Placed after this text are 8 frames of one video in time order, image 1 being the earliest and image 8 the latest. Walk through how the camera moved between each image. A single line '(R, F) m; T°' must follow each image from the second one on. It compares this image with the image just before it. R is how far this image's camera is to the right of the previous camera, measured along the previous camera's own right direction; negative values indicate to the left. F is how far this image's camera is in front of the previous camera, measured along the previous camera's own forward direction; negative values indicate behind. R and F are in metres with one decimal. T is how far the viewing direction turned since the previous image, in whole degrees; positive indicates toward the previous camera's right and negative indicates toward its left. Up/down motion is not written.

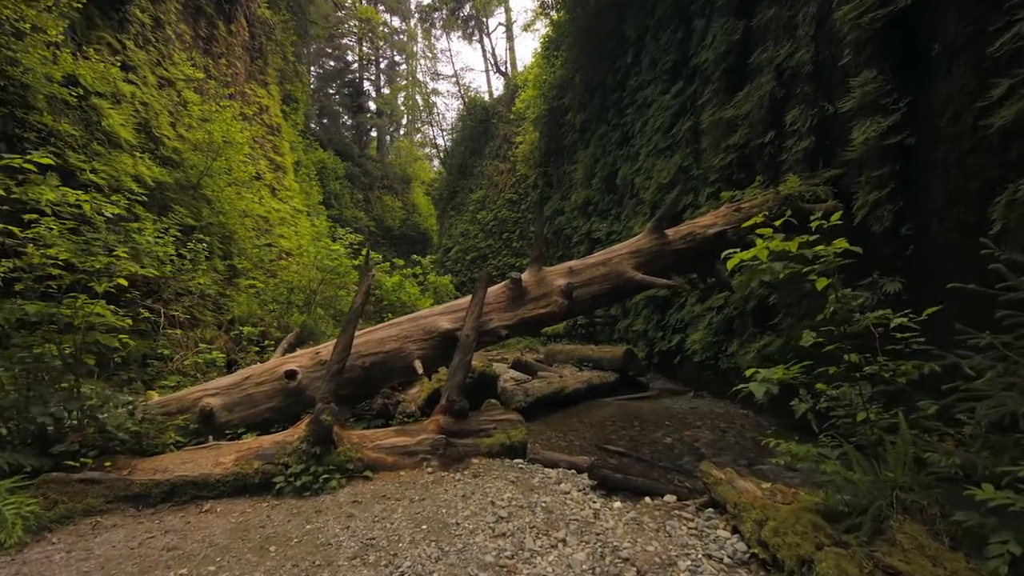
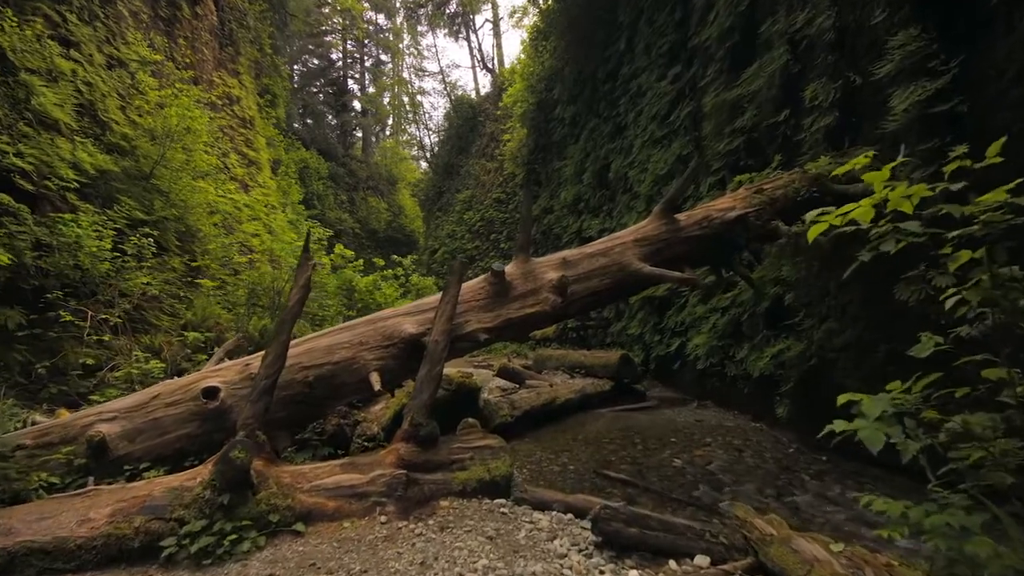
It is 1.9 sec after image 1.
(+0.1, +0.8) m; +1°
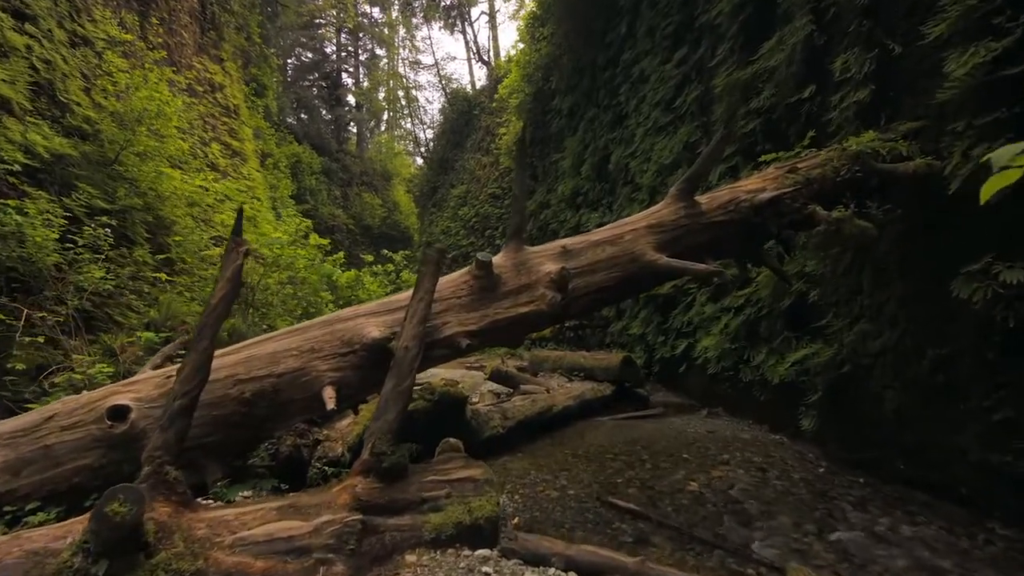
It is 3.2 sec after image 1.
(0.0, +0.6) m; 0°
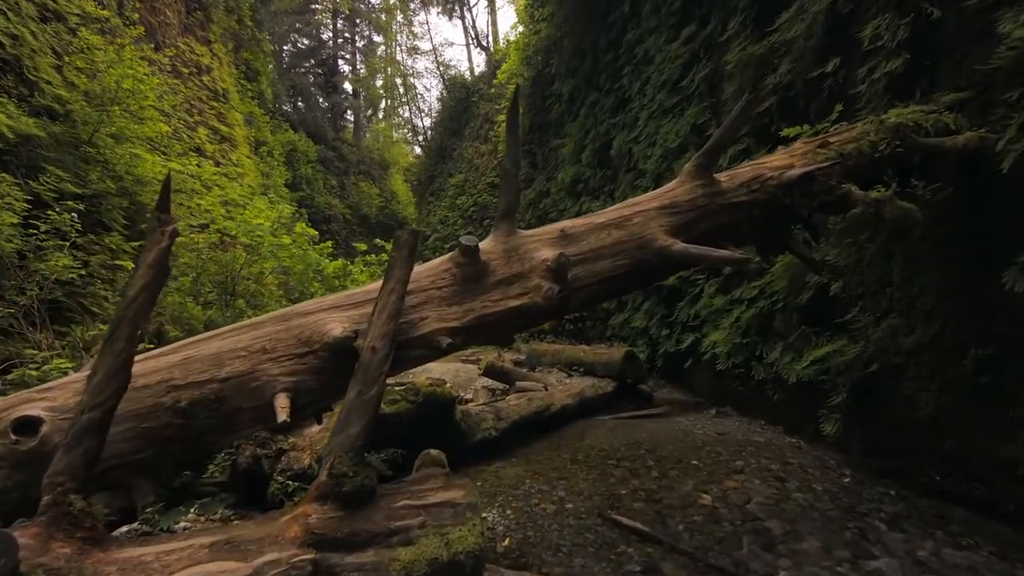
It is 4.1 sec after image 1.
(0.0, +0.4) m; 0°
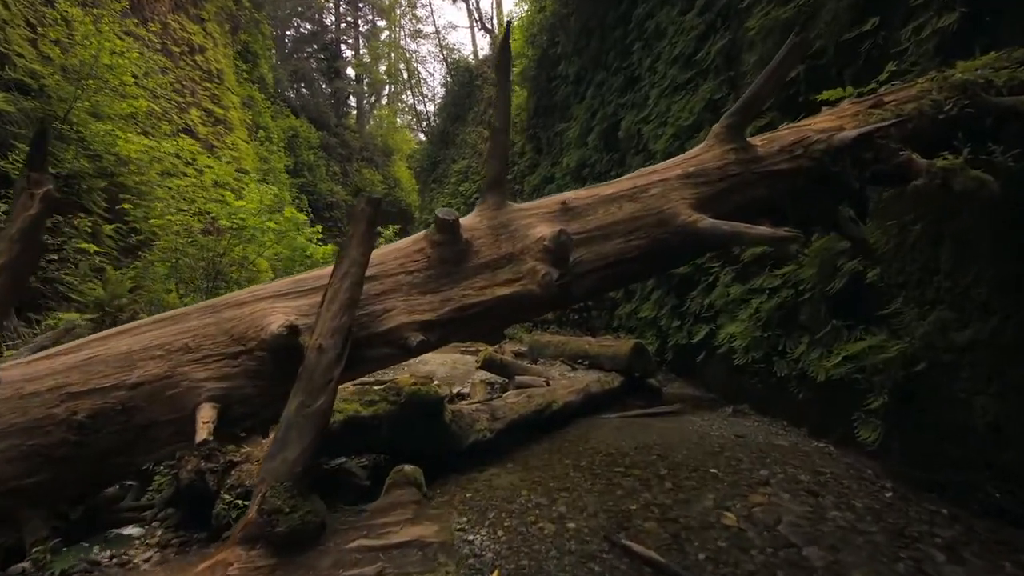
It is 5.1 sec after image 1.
(+0.1, +0.5) m; -1°
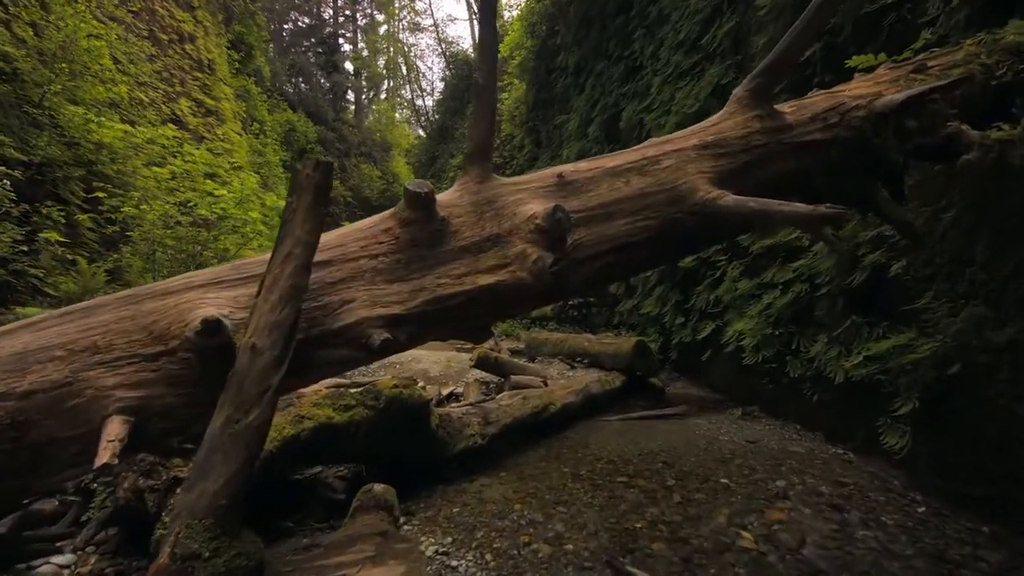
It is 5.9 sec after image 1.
(0.0, +0.3) m; 0°
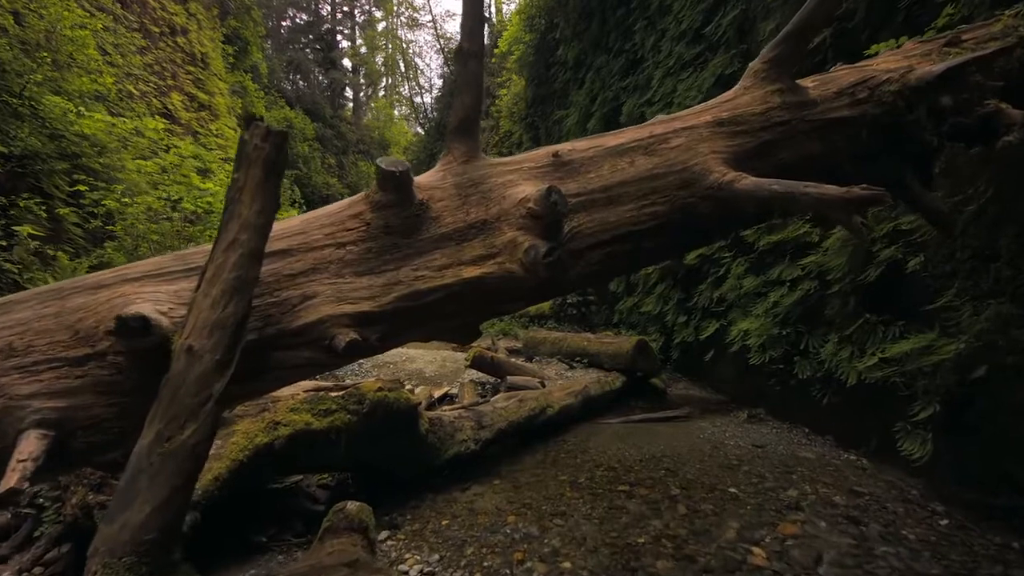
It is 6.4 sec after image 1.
(0.0, +0.2) m; 0°
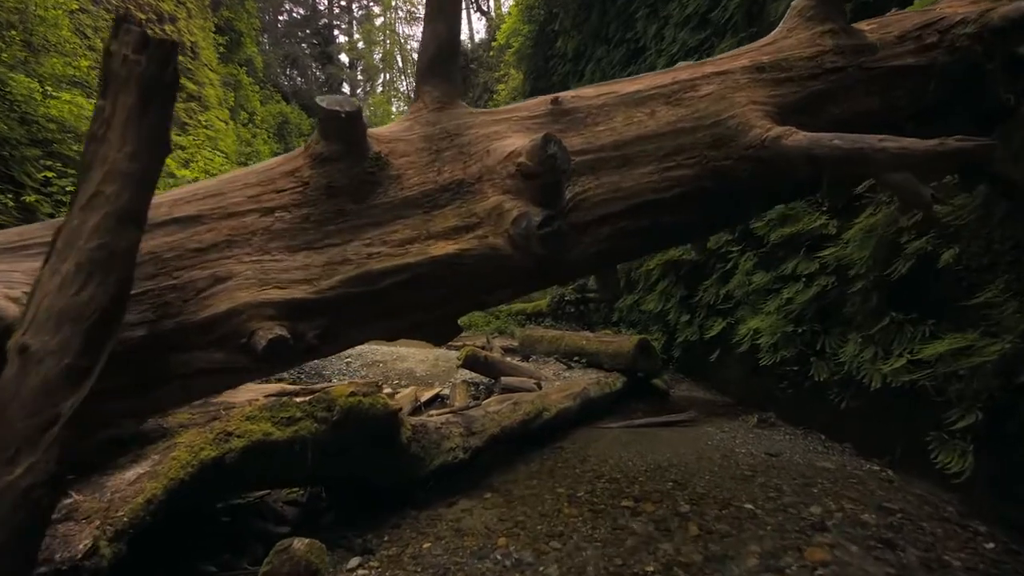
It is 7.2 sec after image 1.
(0.0, +0.3) m; 0°
